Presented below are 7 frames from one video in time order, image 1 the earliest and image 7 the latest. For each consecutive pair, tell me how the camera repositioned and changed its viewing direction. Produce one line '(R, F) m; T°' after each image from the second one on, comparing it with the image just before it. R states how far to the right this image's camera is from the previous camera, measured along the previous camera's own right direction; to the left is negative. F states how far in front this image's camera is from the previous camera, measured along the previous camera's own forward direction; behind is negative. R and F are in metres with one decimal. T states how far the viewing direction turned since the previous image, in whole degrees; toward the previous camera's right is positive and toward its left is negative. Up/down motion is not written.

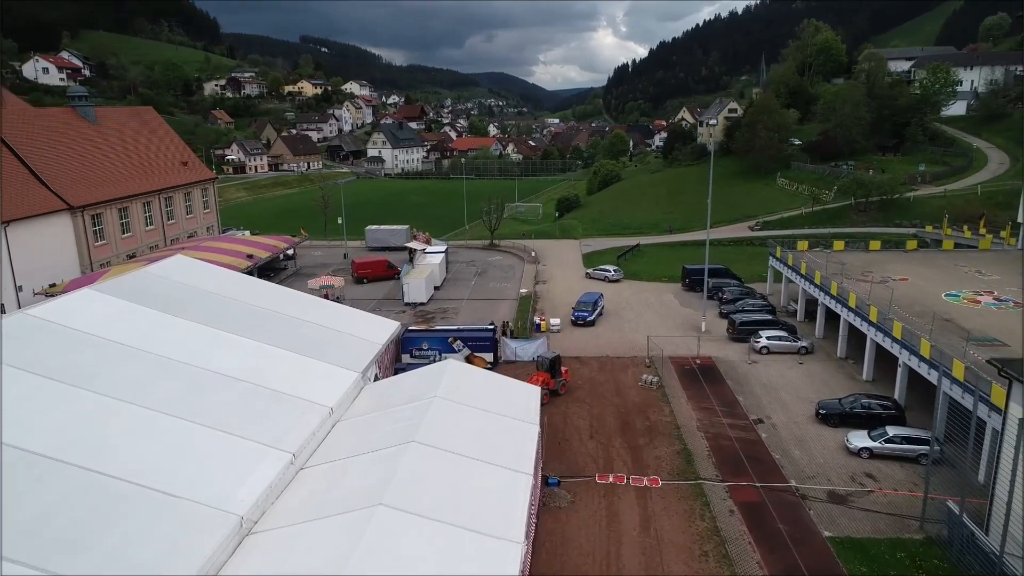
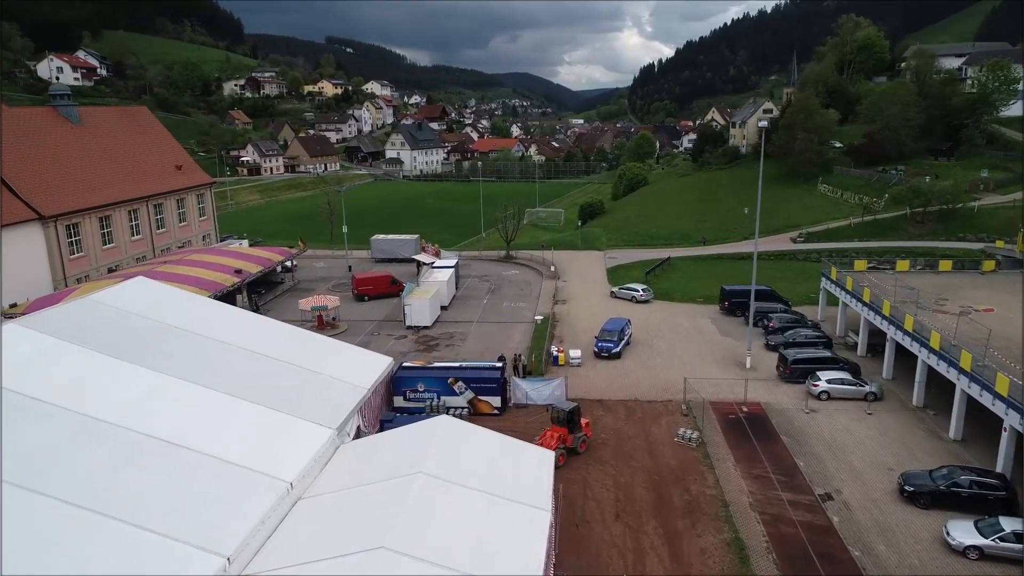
(+0.4, +4.4) m; -2°
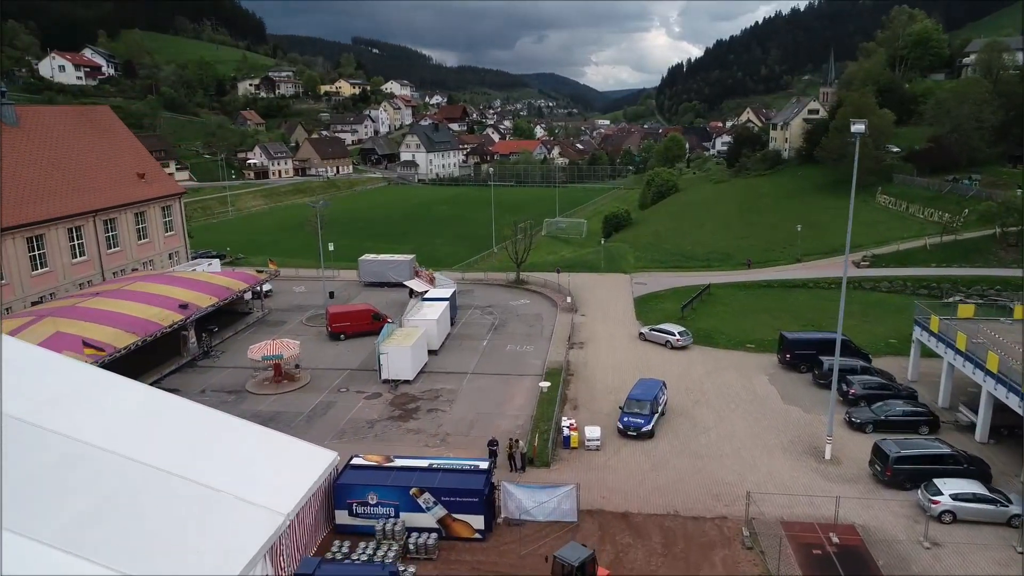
(+0.8, +7.2) m; -2°
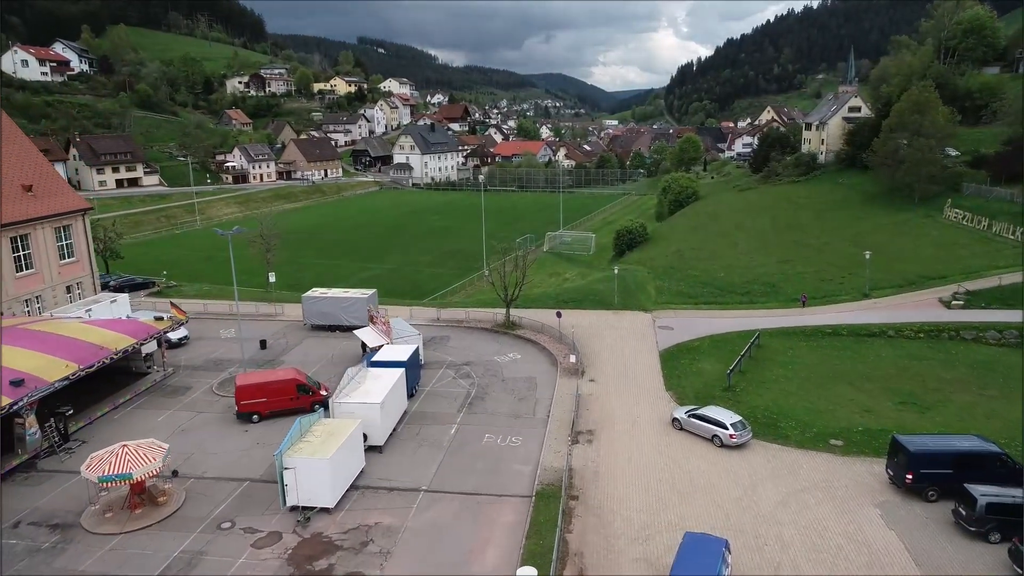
(+0.9, +9.5) m; -1°
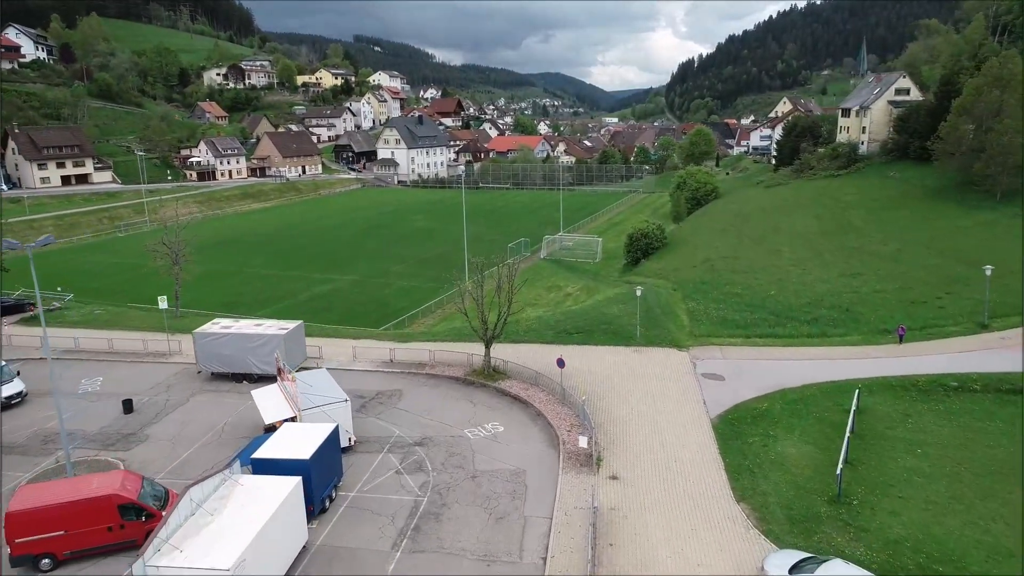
(+0.6, +9.8) m; 0°
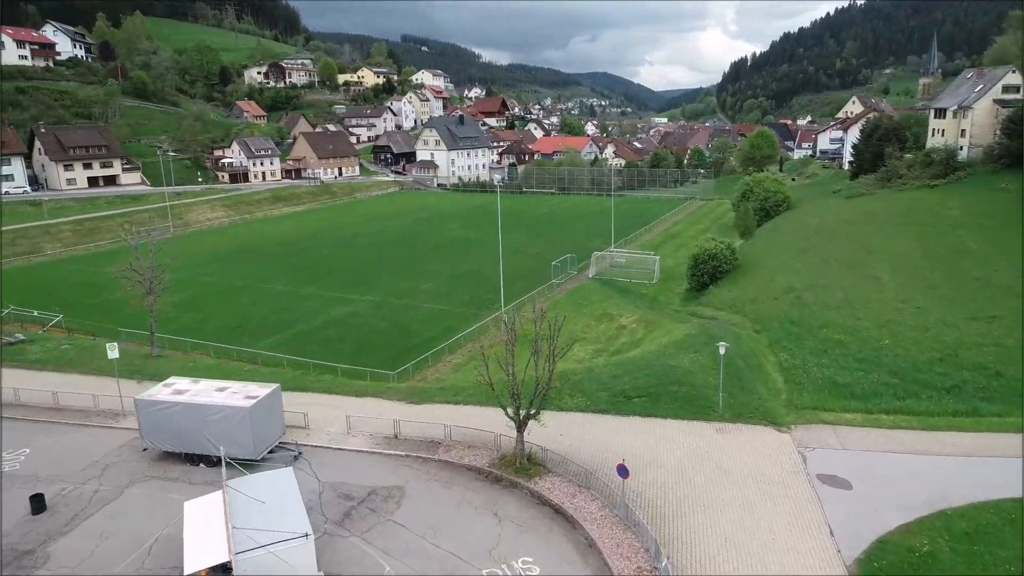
(0.0, +6.1) m; -4°
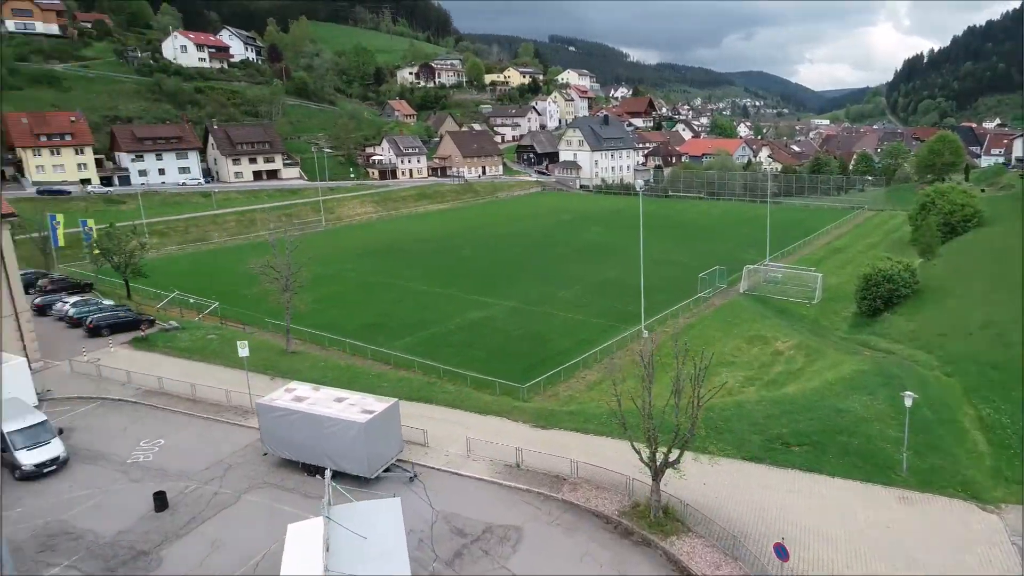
(-0.2, +1.9) m; -11°
